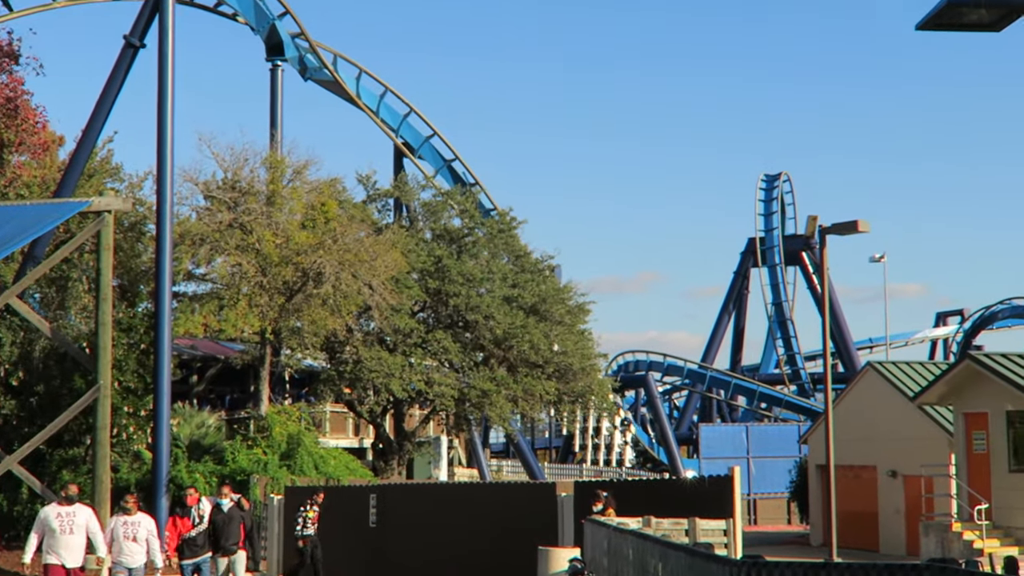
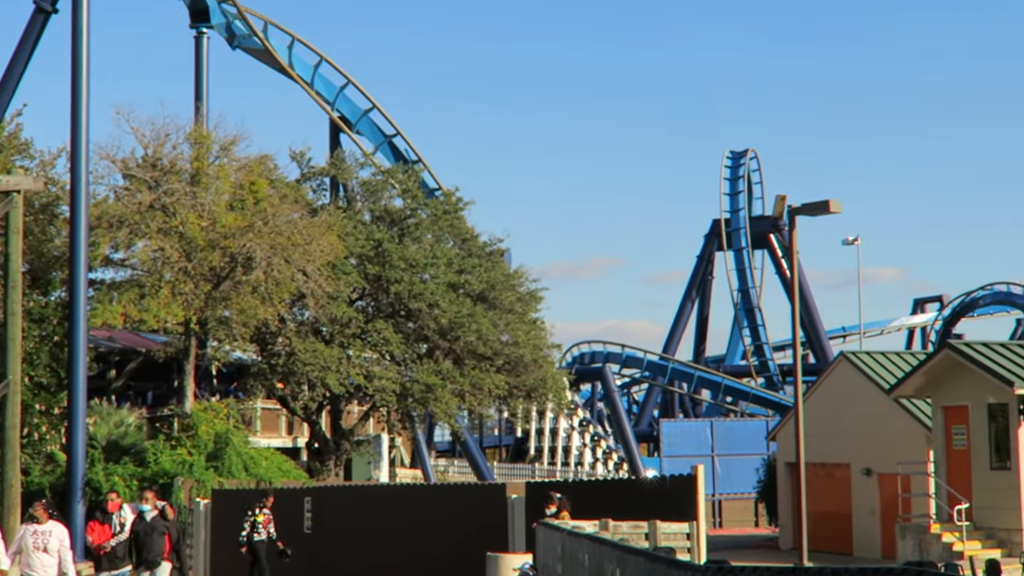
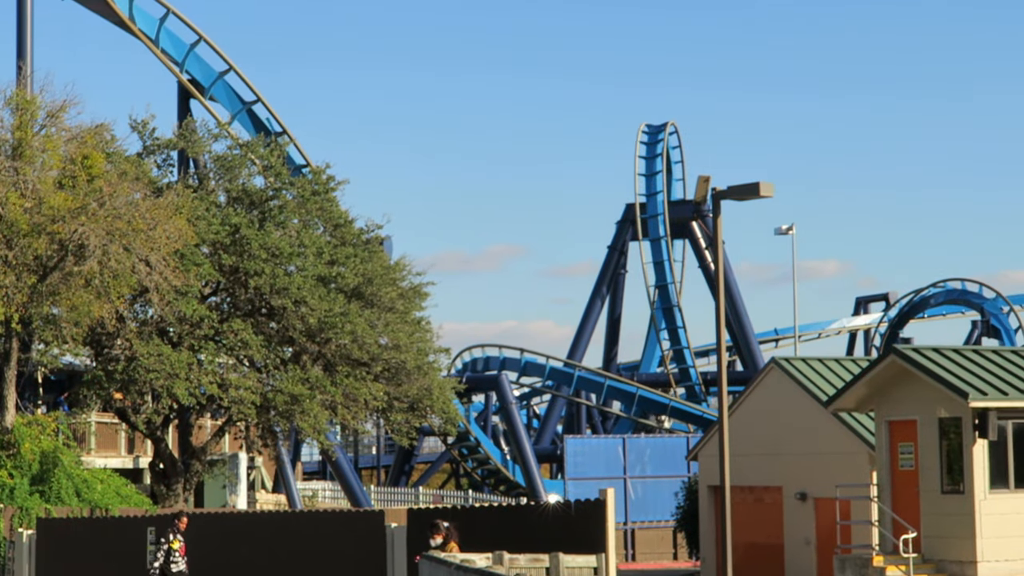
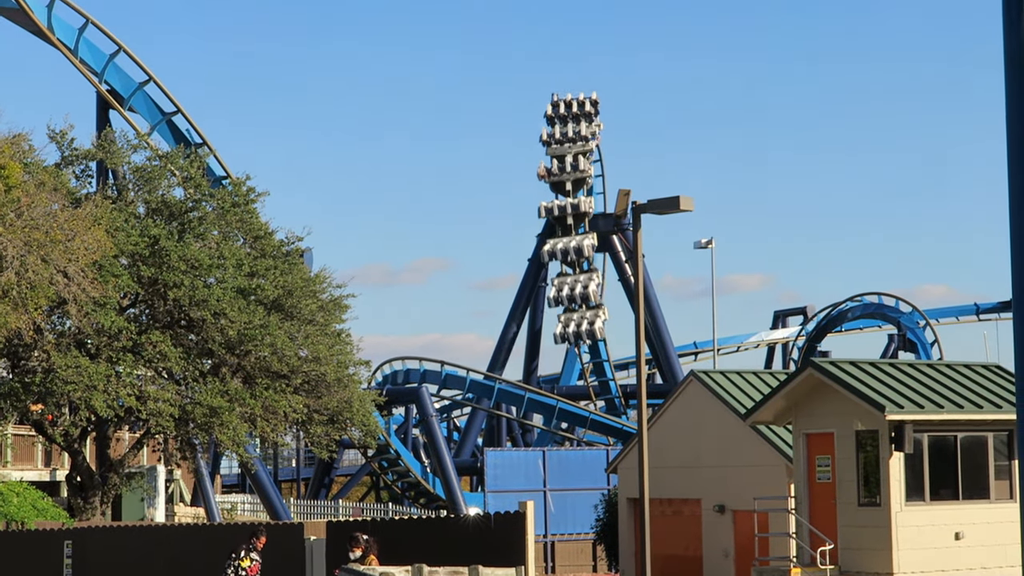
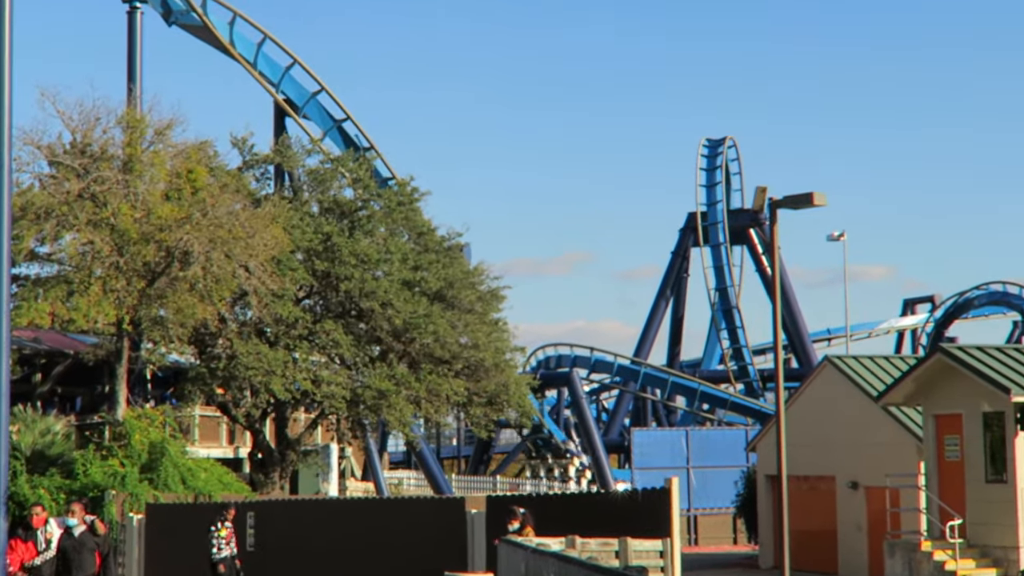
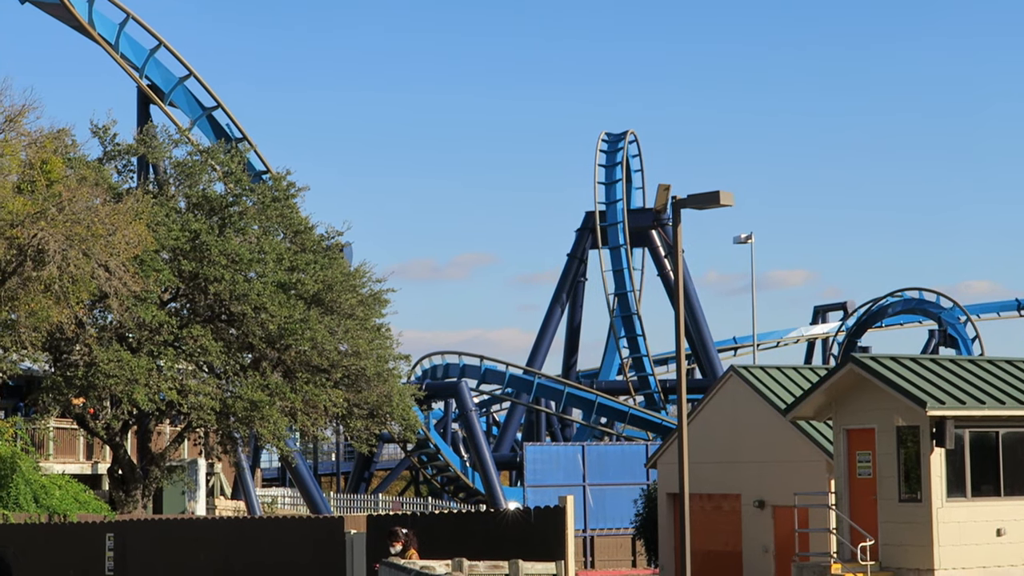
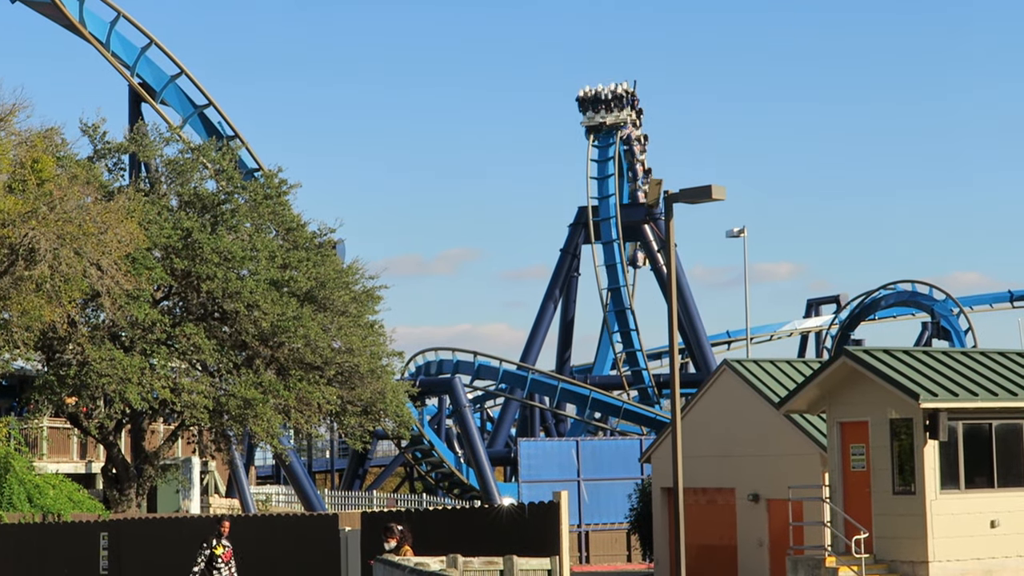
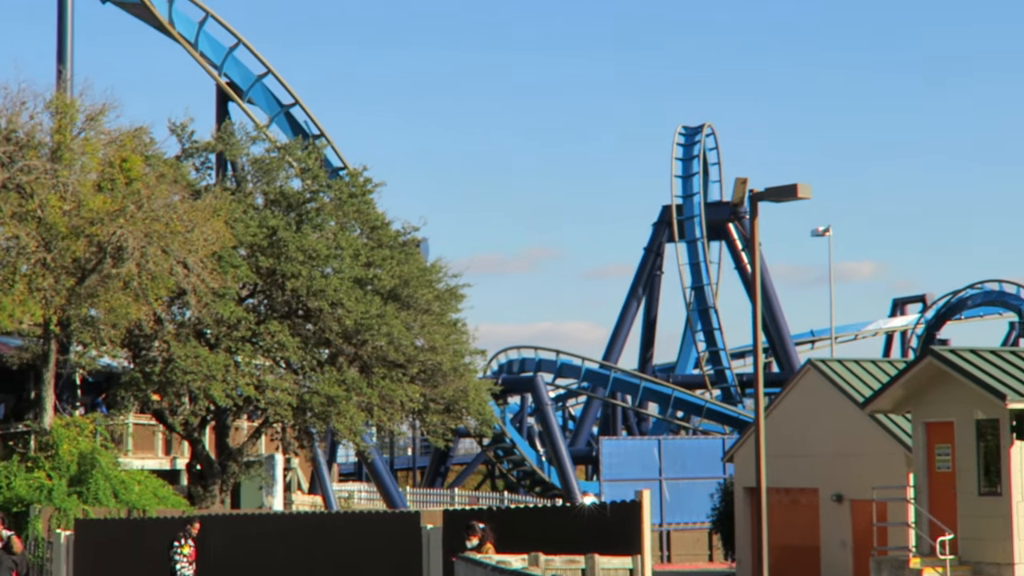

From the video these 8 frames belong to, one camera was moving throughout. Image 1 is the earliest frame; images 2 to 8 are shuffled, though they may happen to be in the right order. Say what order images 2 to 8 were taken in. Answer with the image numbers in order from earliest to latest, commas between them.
2, 5, 8, 3, 7, 4, 6
